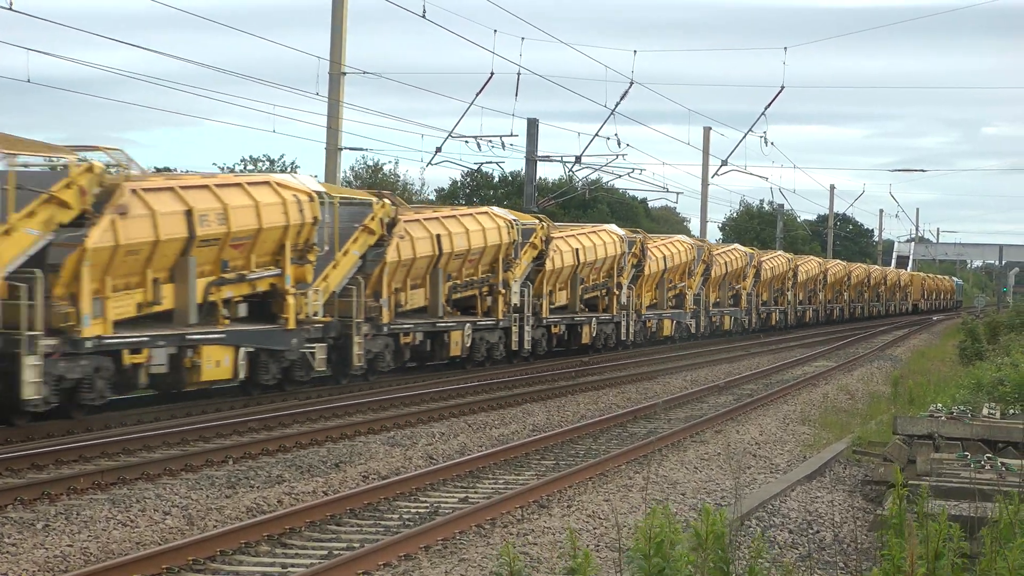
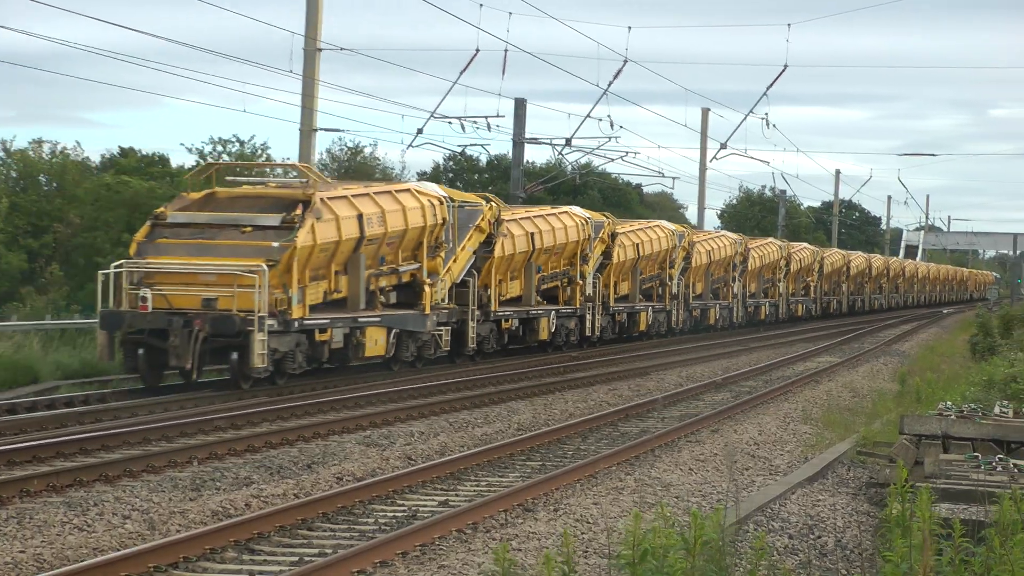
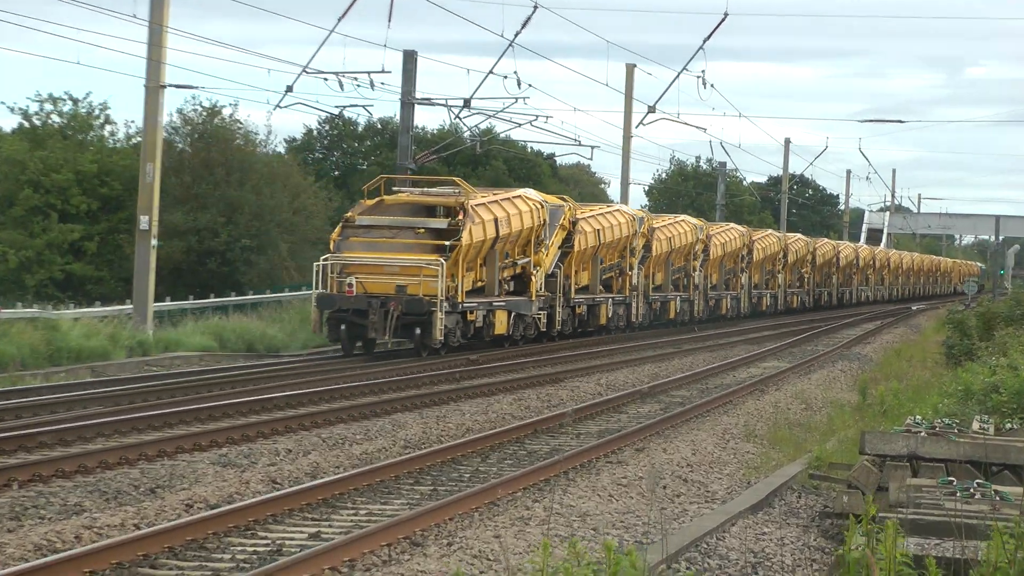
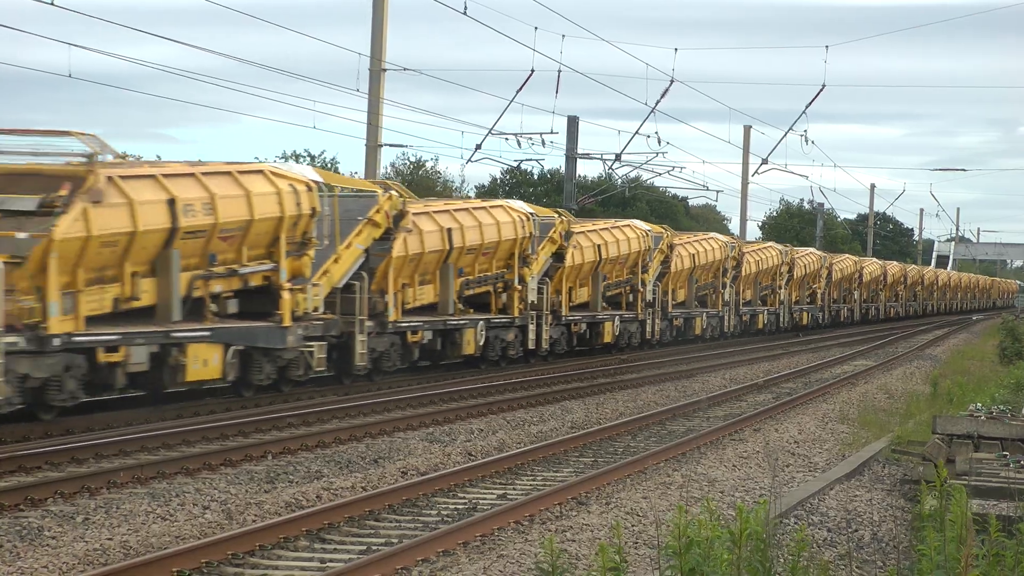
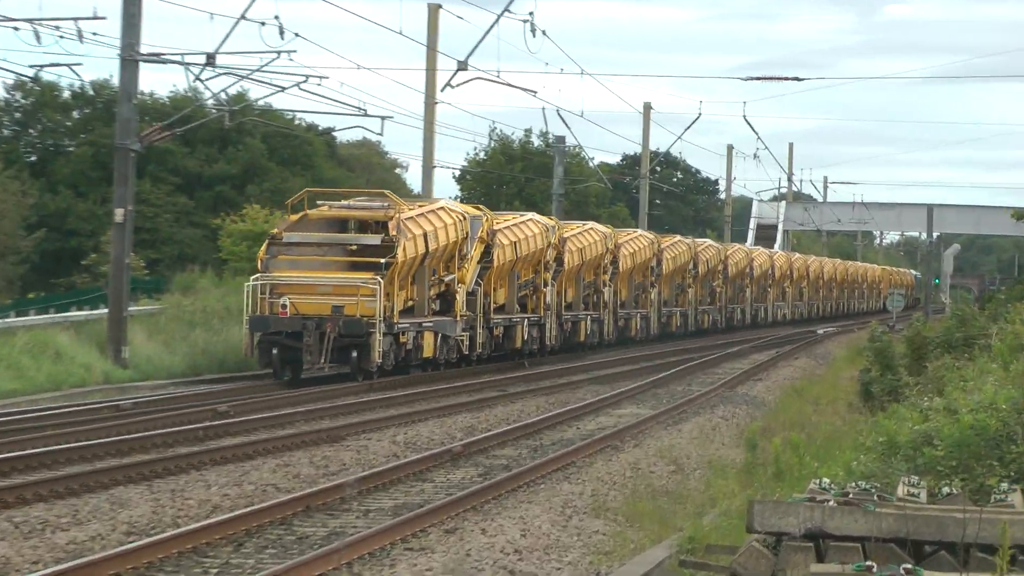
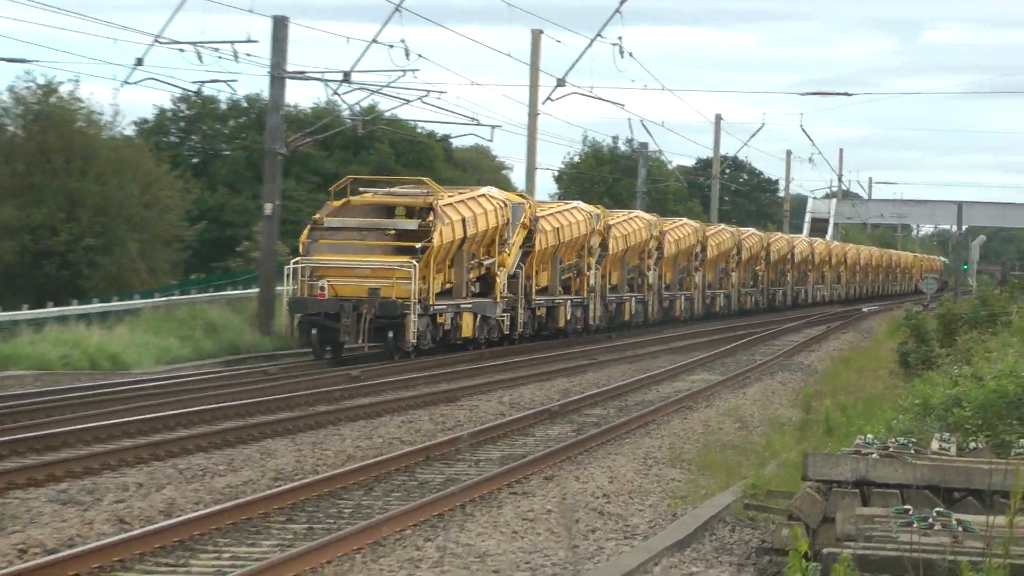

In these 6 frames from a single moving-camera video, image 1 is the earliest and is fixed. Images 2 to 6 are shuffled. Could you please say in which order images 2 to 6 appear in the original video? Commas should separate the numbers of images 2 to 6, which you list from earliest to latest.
4, 2, 3, 6, 5
